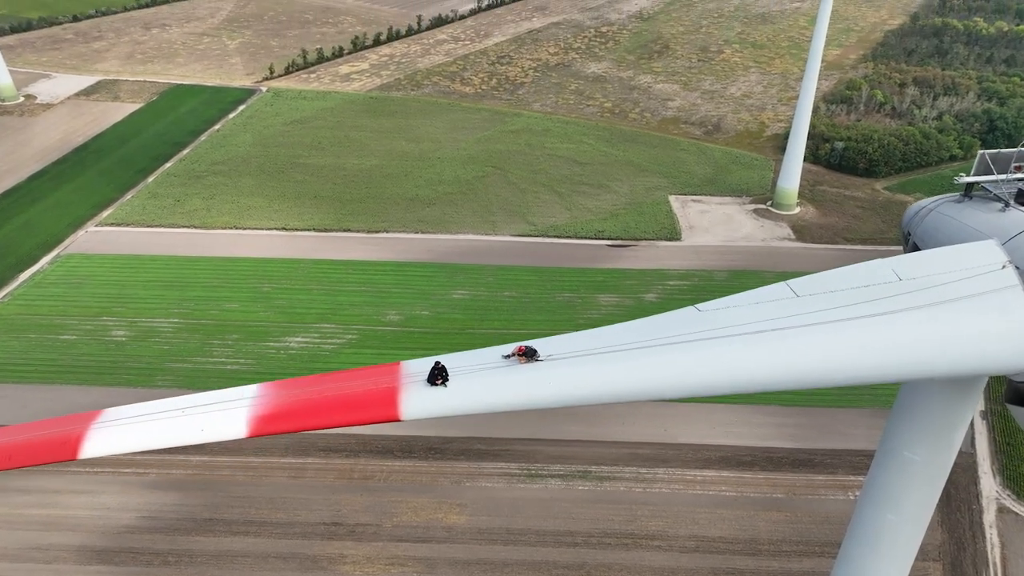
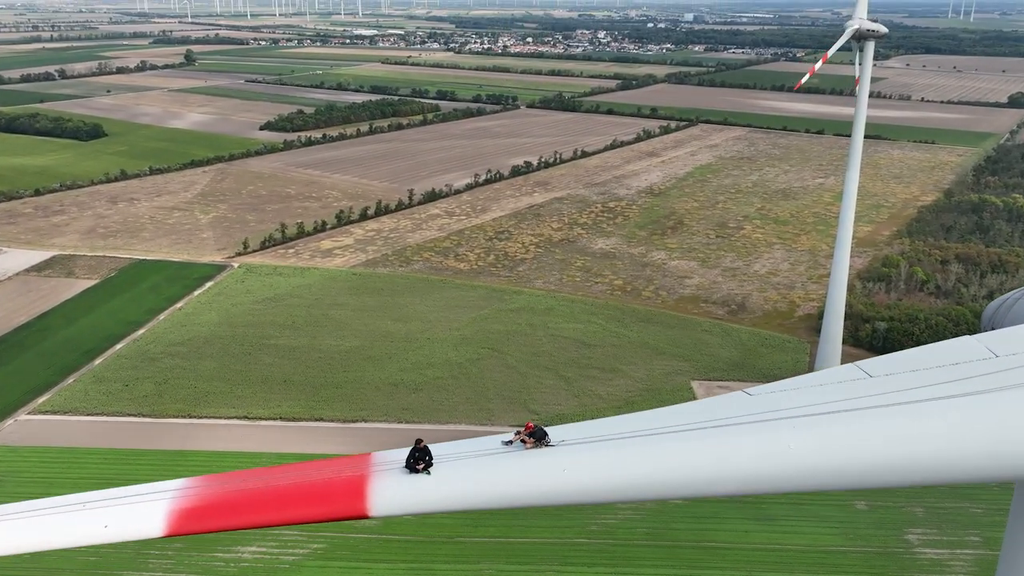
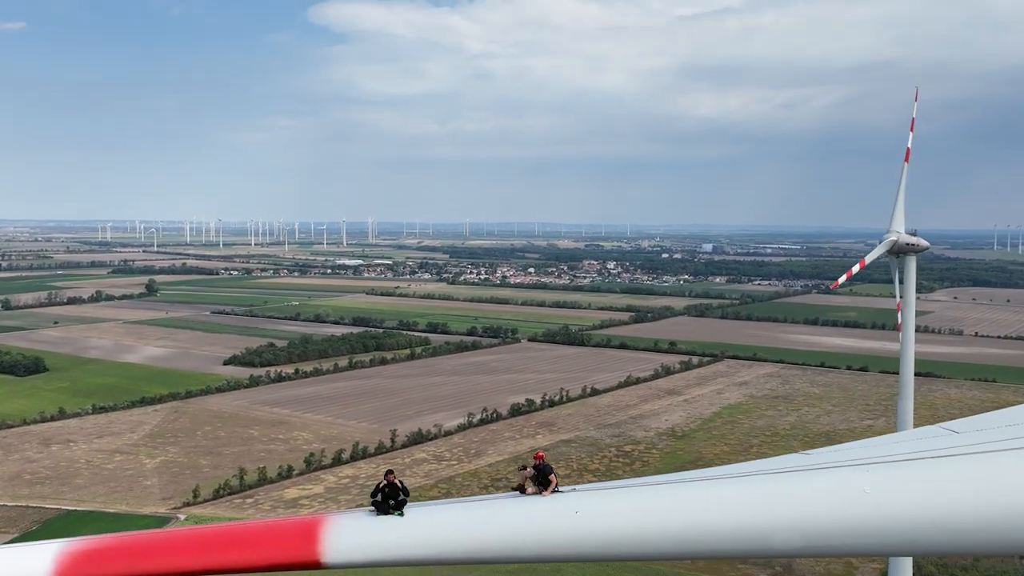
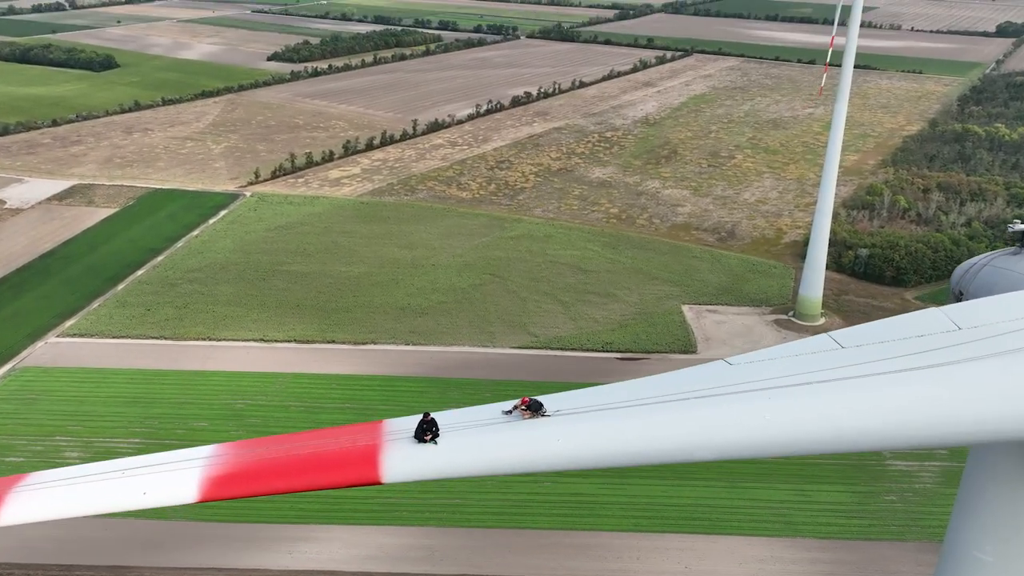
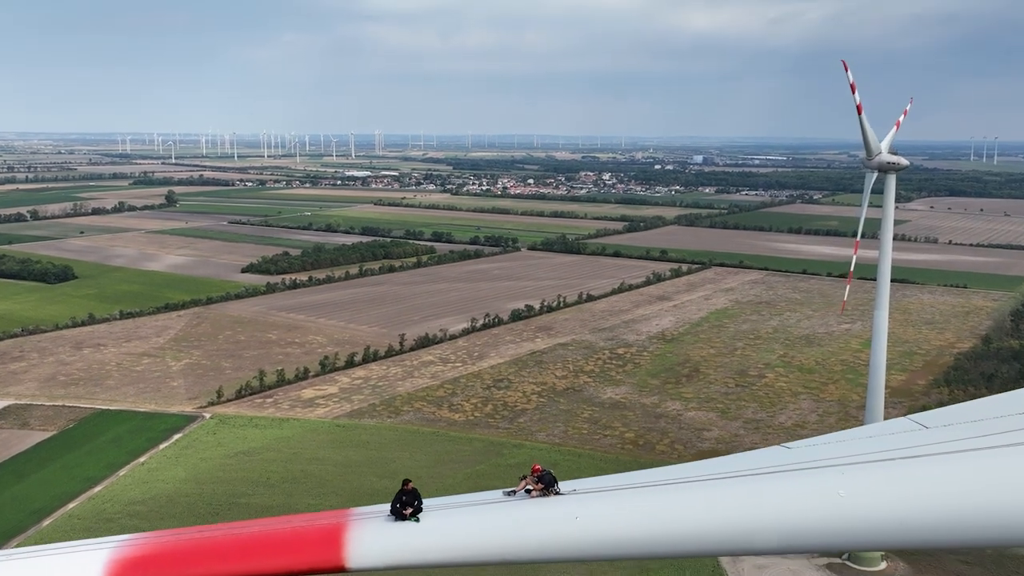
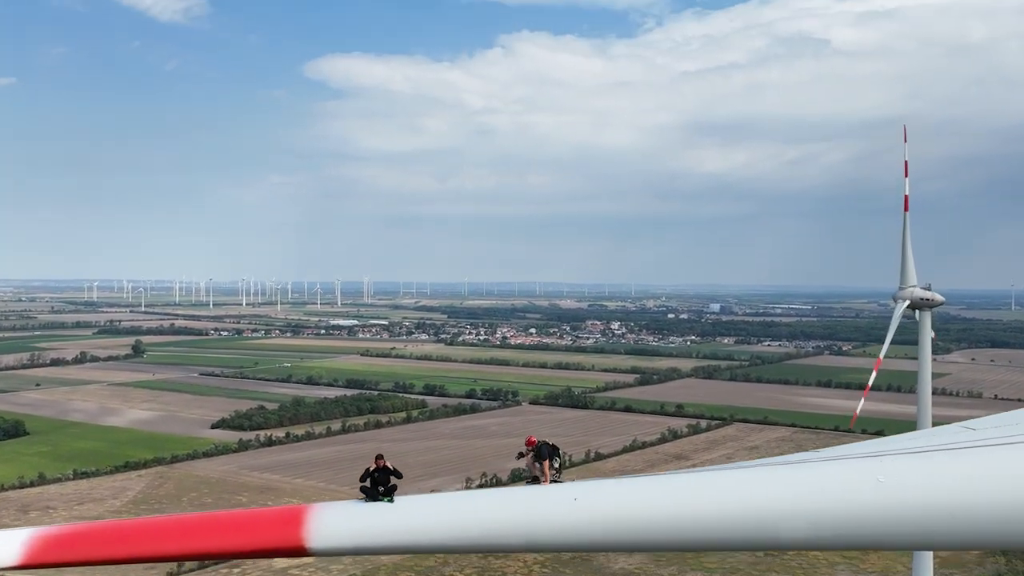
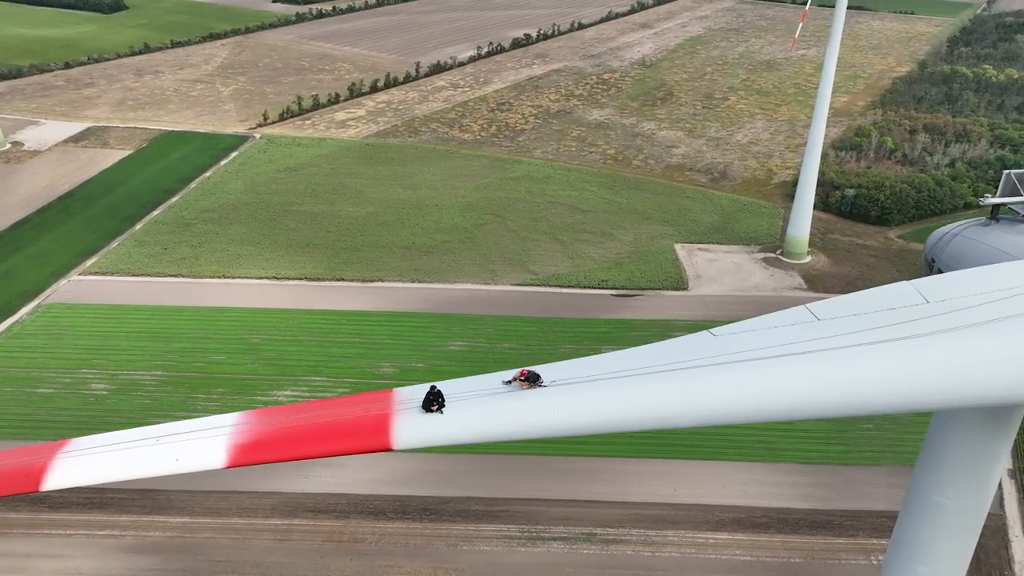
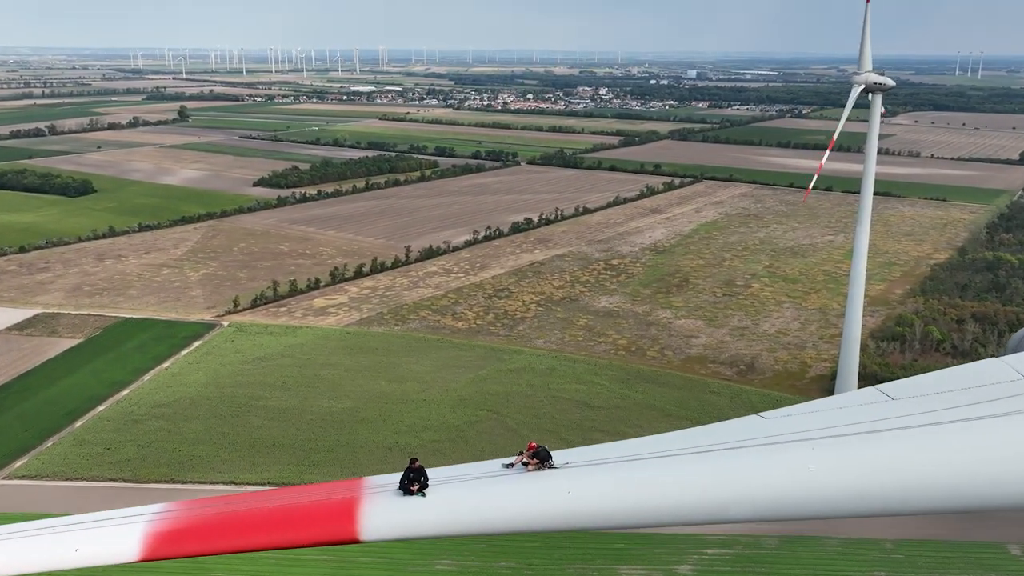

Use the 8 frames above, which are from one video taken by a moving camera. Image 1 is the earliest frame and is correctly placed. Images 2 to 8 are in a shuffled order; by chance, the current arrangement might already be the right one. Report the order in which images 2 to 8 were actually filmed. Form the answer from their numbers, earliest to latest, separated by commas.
7, 4, 2, 8, 5, 3, 6
